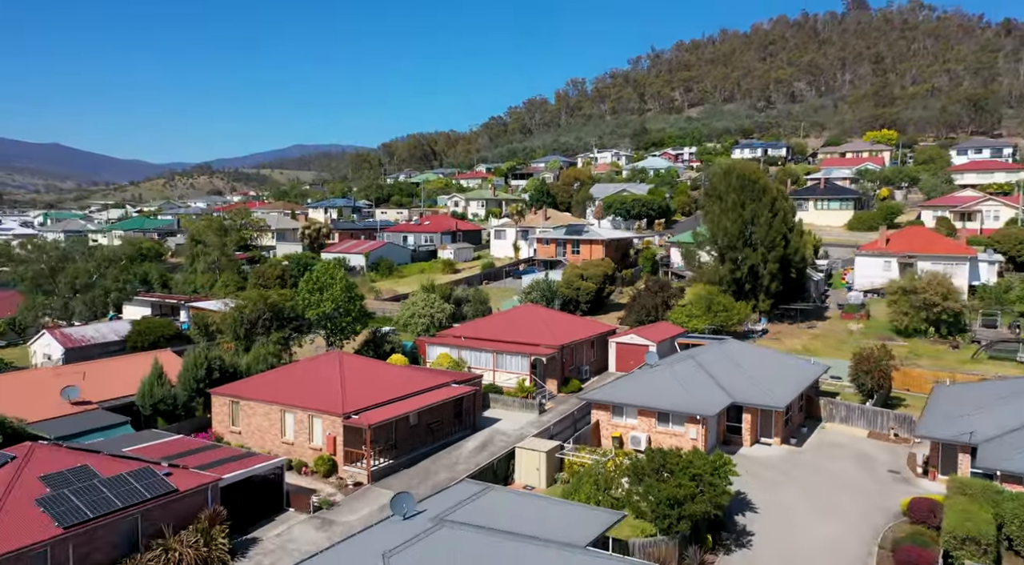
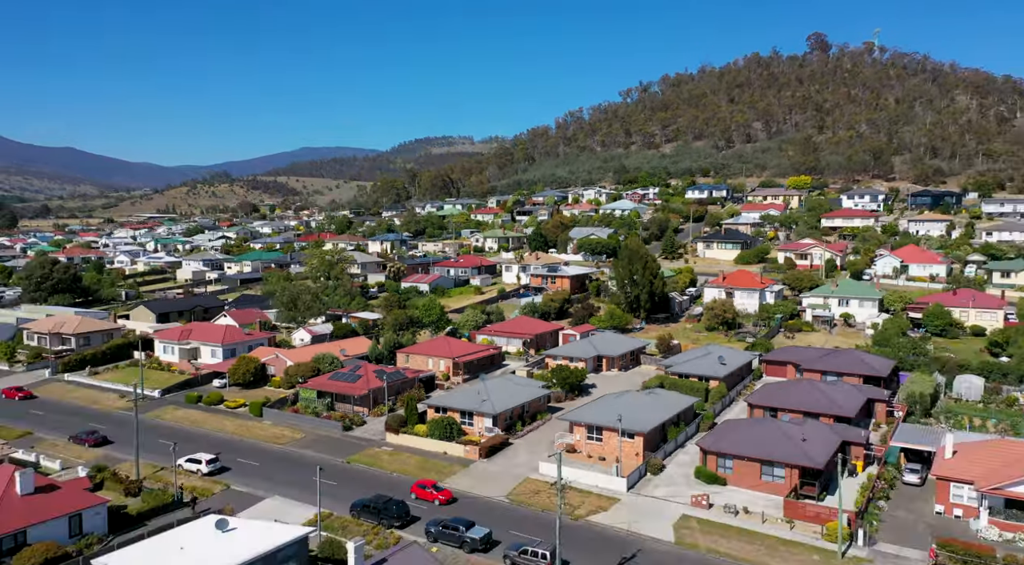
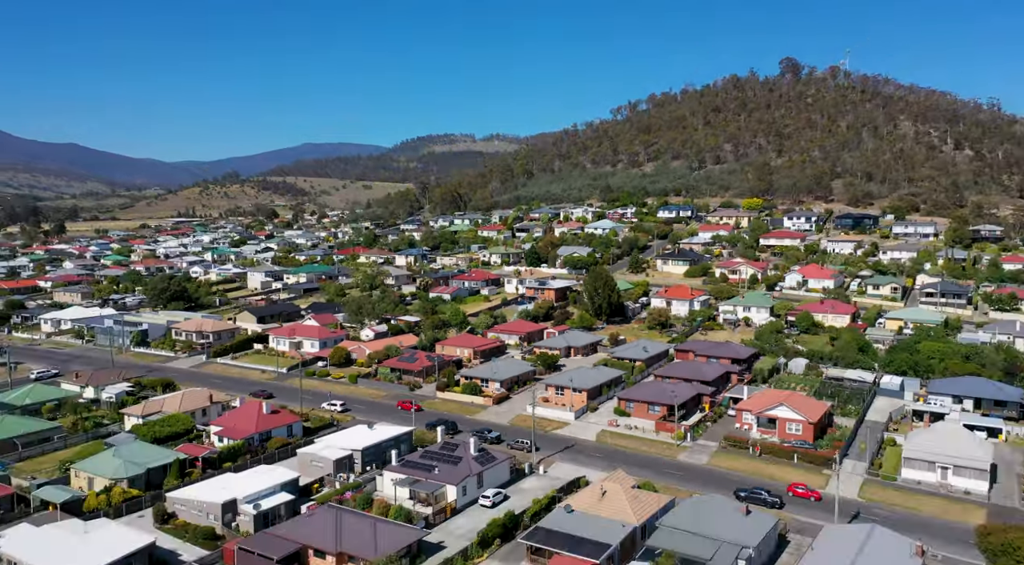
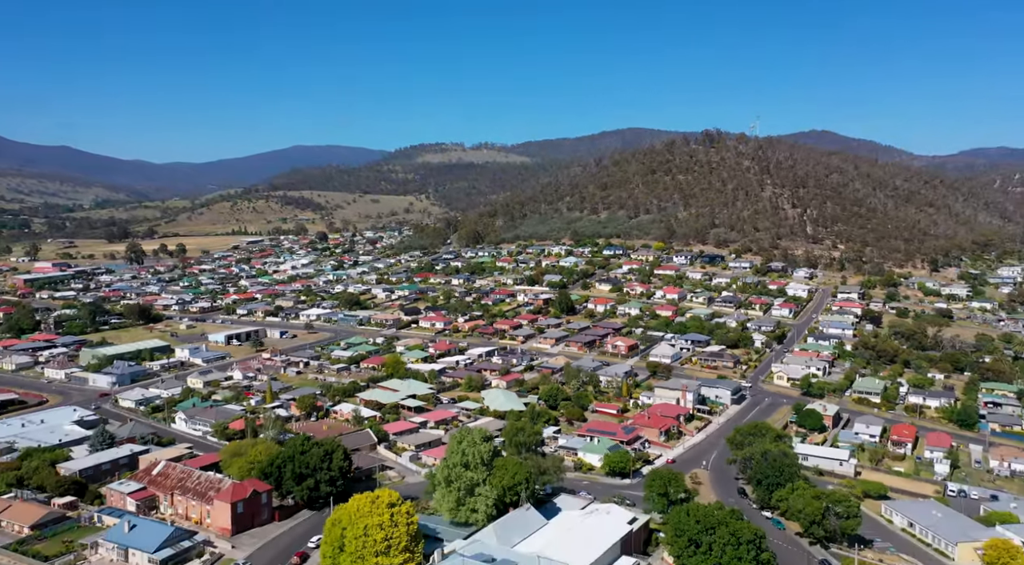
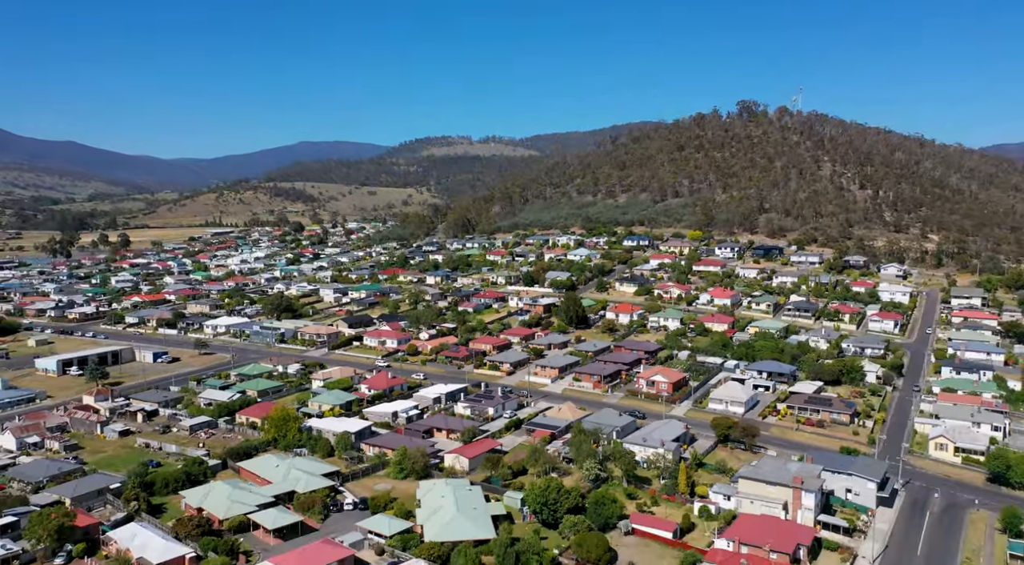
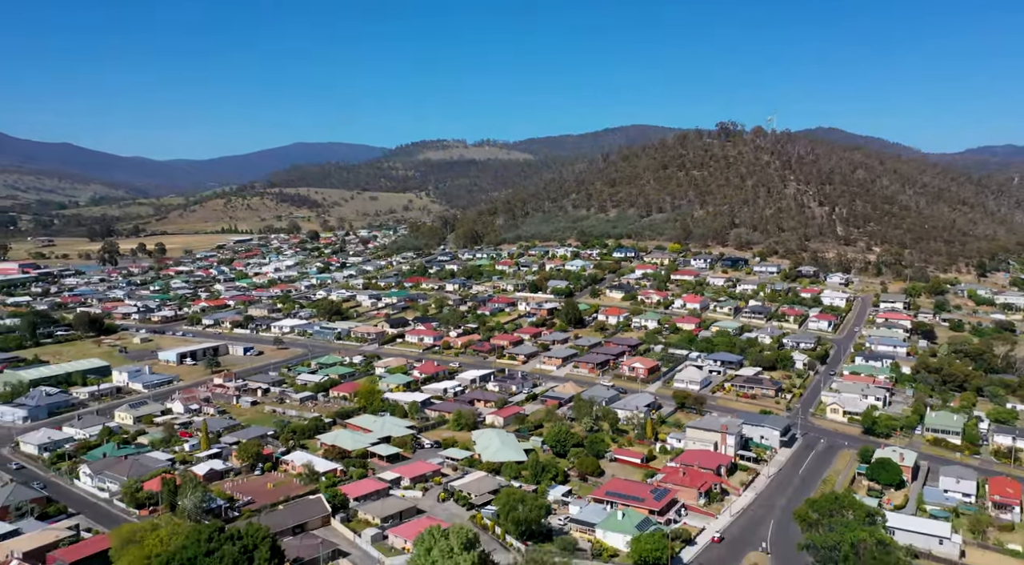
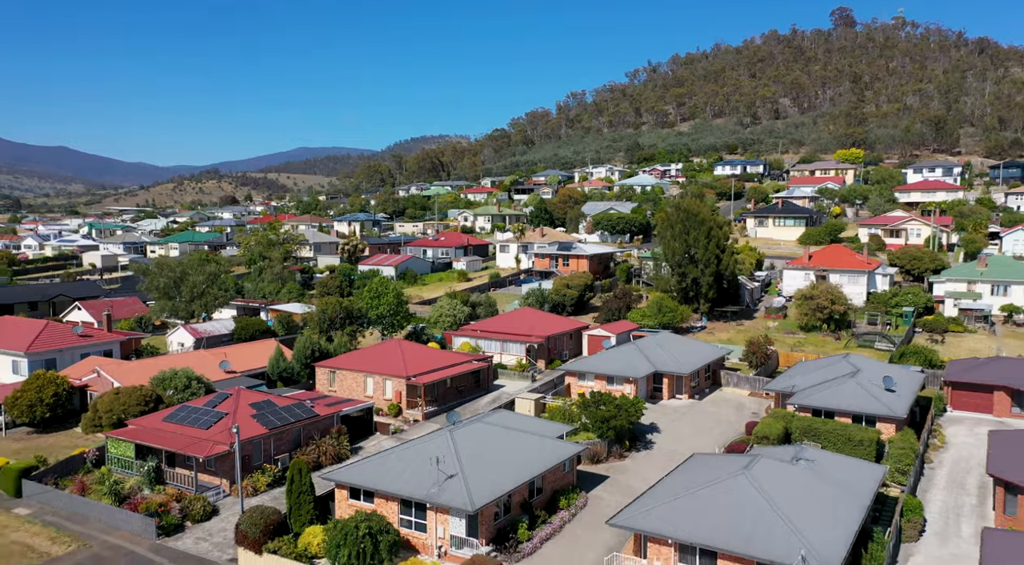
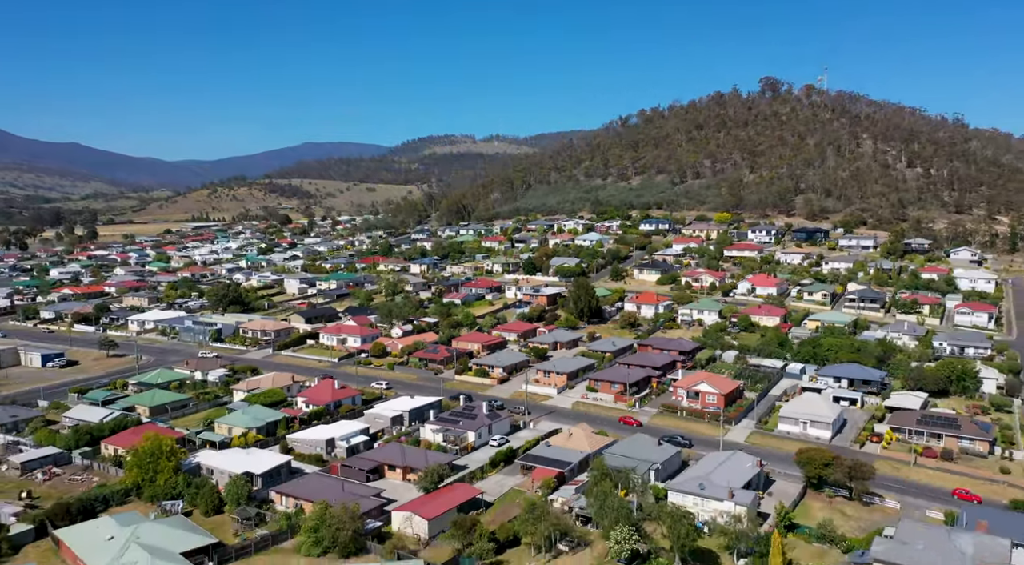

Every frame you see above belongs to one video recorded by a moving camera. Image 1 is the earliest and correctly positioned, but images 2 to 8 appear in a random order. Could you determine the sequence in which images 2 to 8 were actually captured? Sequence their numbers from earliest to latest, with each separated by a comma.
7, 2, 3, 8, 5, 6, 4
